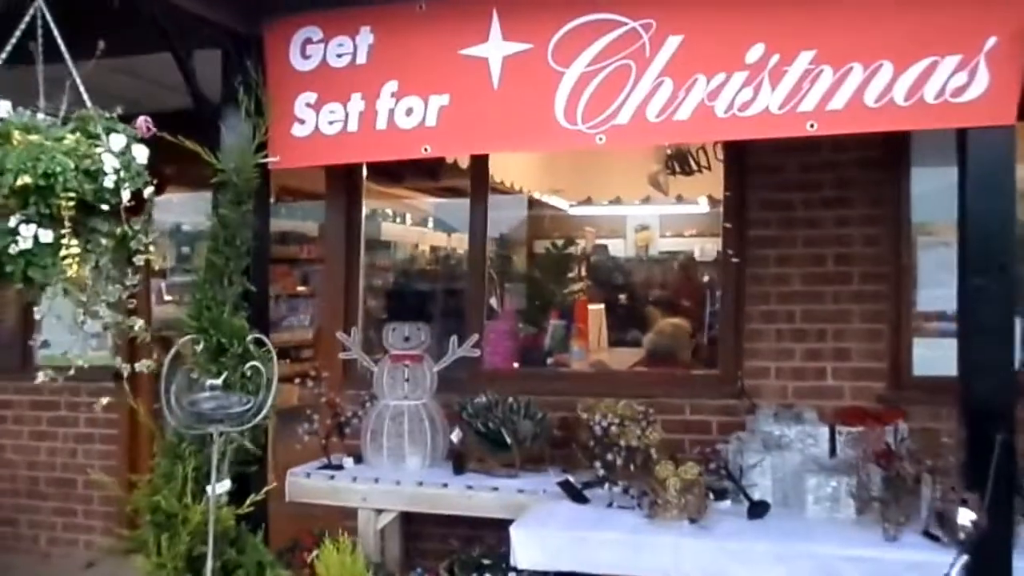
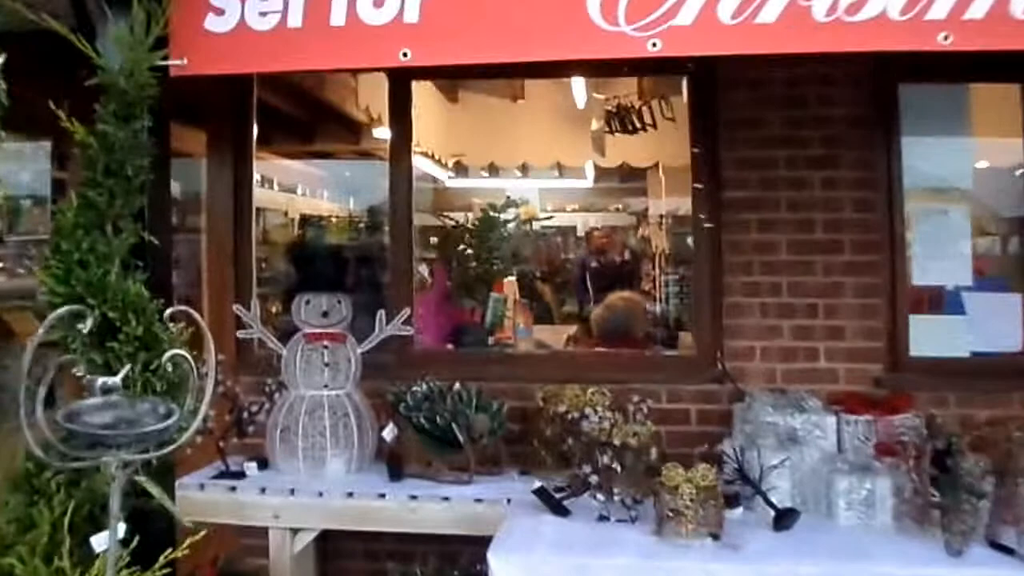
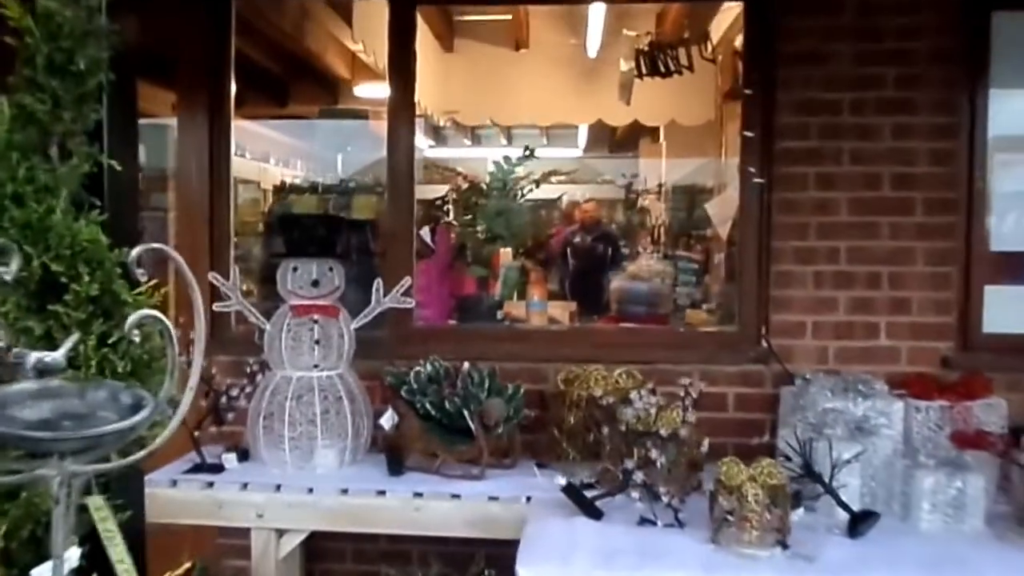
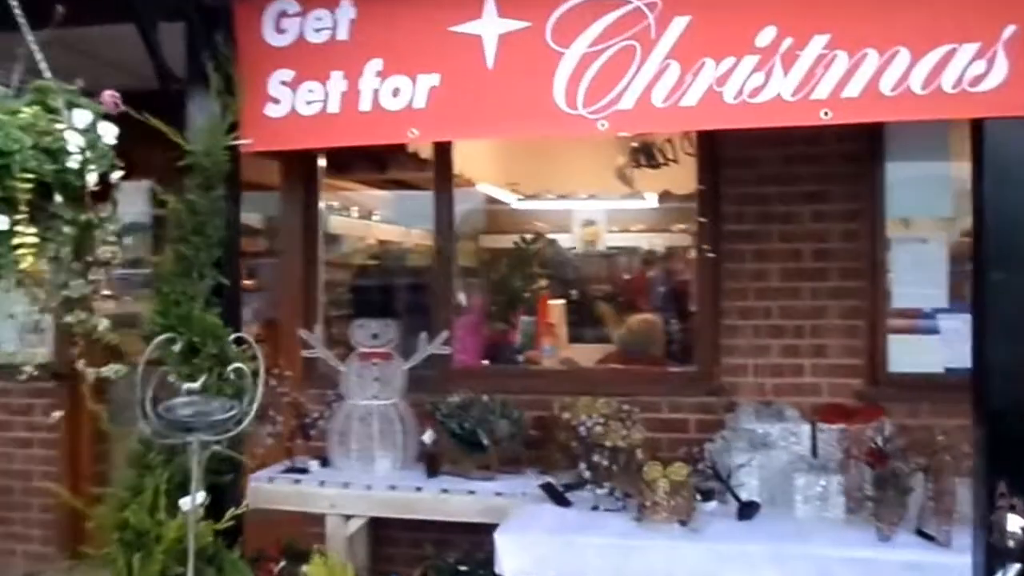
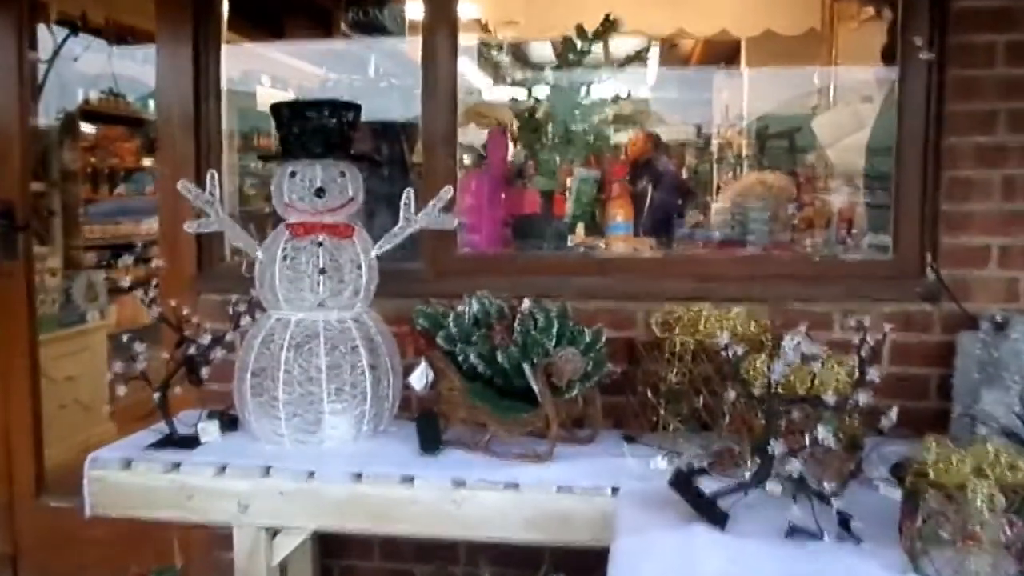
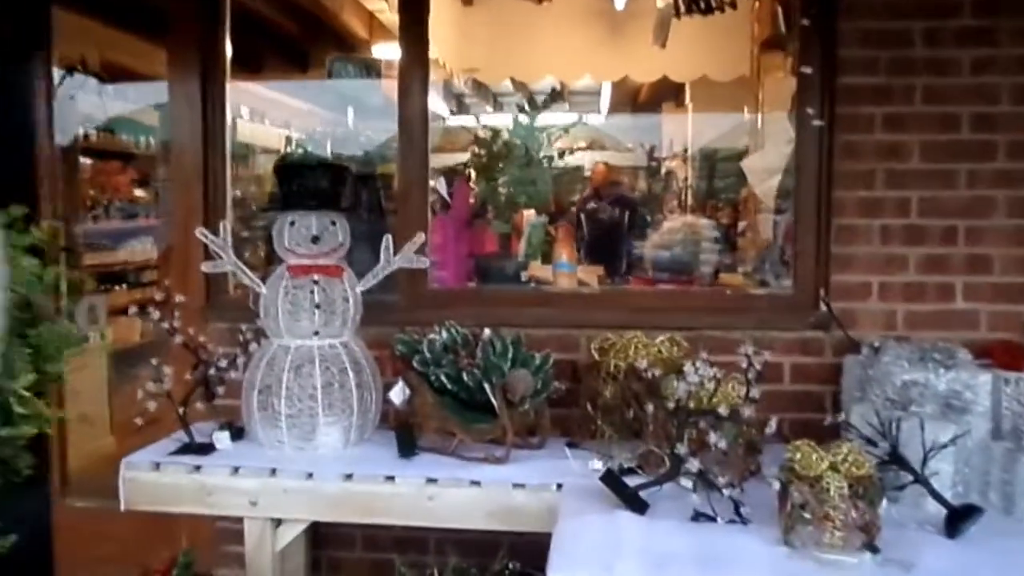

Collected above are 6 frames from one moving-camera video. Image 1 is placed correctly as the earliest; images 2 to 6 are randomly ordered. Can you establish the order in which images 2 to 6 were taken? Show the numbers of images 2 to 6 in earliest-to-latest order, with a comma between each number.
4, 2, 3, 6, 5
